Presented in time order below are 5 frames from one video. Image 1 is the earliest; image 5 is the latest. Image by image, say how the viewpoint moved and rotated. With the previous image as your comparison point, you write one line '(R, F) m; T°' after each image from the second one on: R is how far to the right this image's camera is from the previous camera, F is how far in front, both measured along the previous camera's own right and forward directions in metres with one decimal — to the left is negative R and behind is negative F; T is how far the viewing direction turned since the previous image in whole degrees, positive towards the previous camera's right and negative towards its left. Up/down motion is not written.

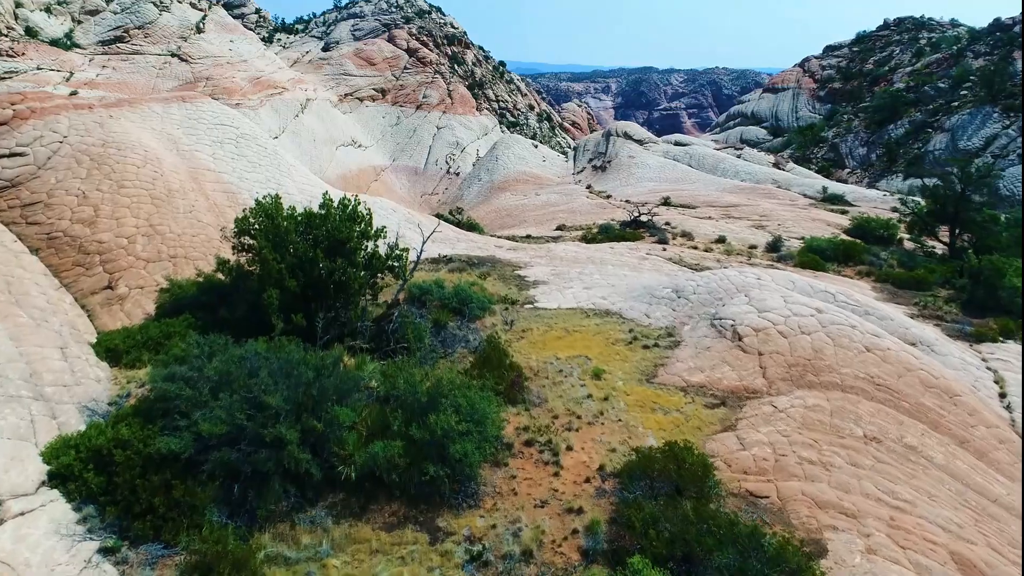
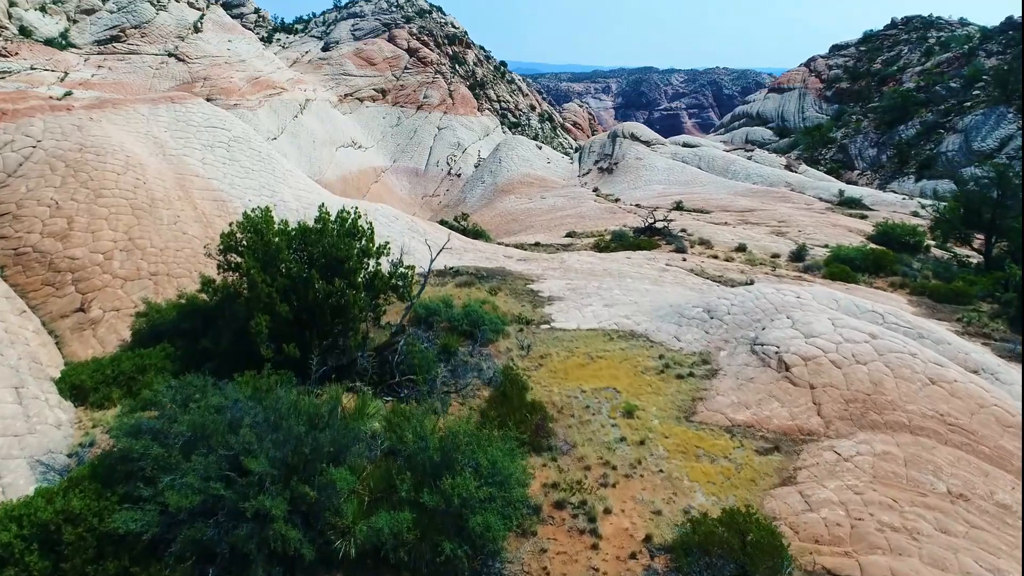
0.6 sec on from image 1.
(-0.3, +1.4) m; 0°
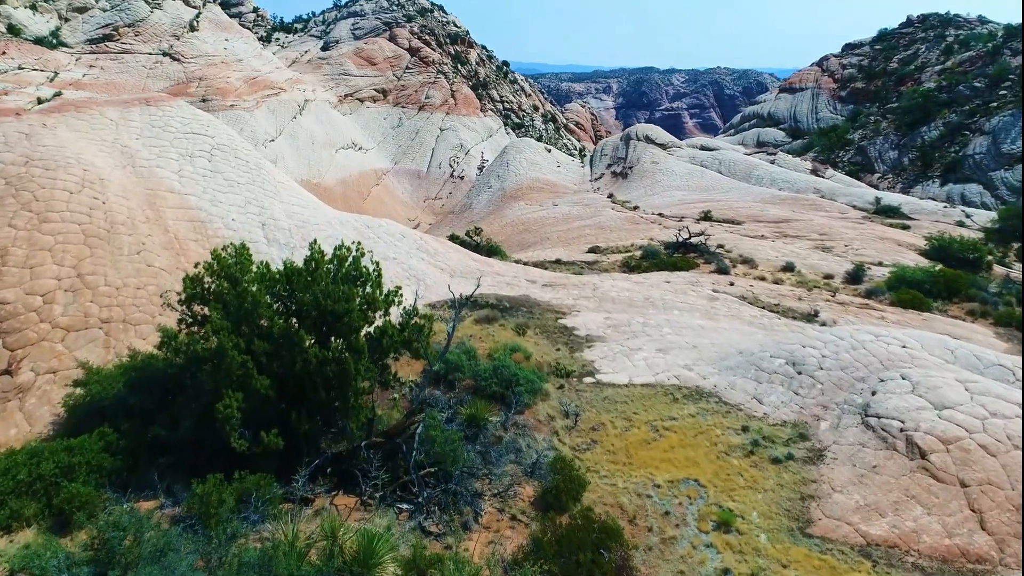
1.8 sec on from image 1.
(-0.7, +2.6) m; 0°
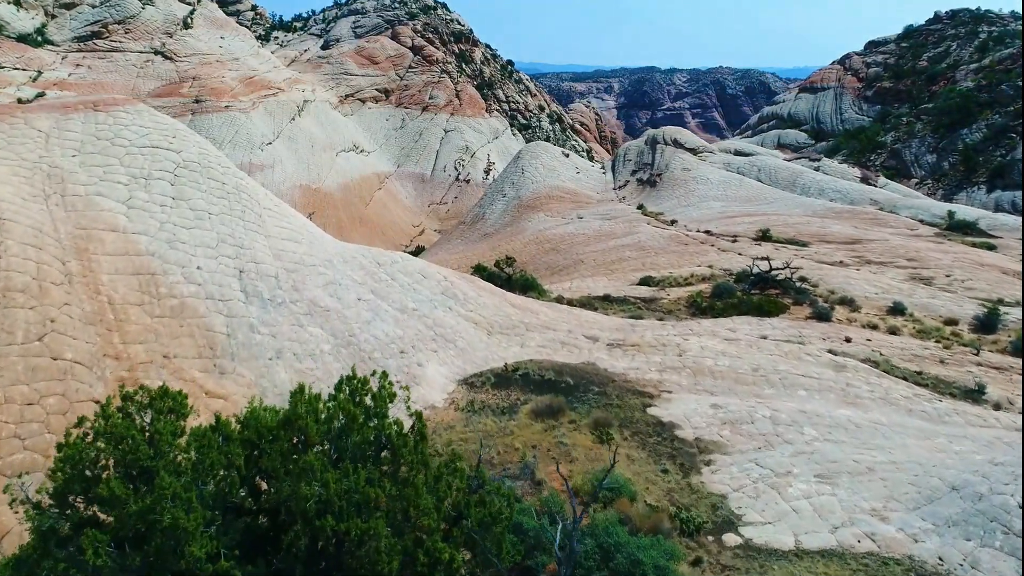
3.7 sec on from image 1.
(-1.2, +4.2) m; 0°
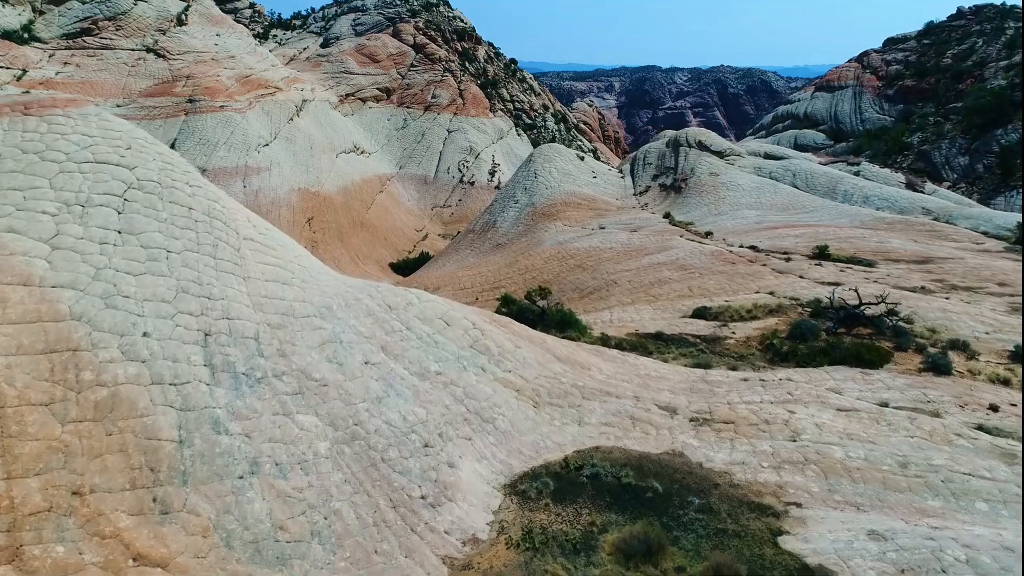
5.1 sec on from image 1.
(-0.9, +3.2) m; 0°
